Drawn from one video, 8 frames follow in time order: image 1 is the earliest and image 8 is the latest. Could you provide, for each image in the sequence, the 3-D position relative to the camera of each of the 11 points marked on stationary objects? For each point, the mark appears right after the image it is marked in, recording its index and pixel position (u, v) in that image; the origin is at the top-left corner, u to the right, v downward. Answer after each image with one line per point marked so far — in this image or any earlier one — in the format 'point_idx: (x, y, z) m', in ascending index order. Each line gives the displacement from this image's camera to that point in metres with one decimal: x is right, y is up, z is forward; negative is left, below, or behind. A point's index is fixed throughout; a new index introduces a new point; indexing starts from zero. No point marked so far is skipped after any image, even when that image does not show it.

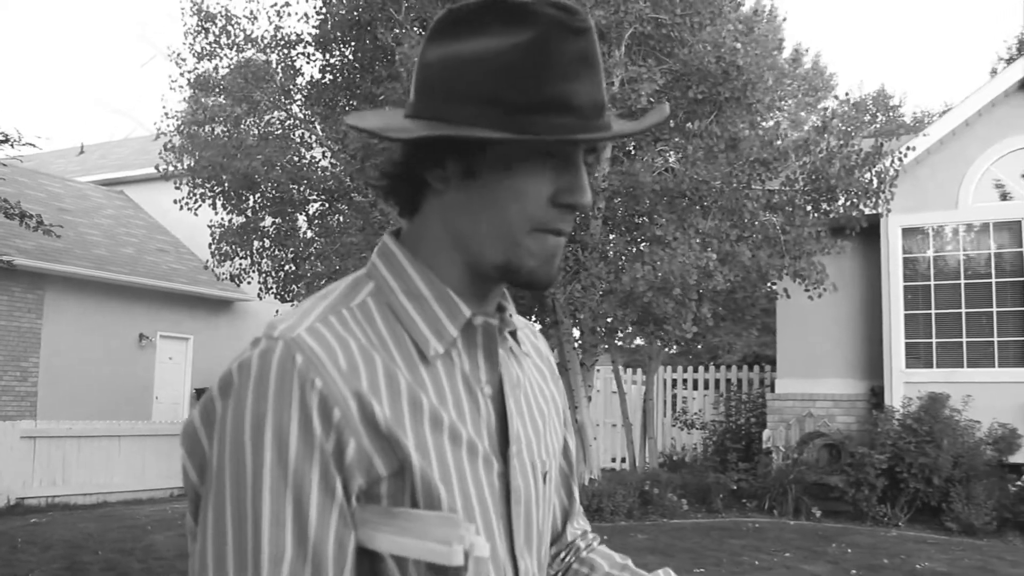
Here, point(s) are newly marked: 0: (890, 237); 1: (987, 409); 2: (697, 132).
0: (+3.9, +0.5, +9.7) m
1: (+4.6, -1.2, +9.2) m
2: (+1.6, +1.4, +8.3) m
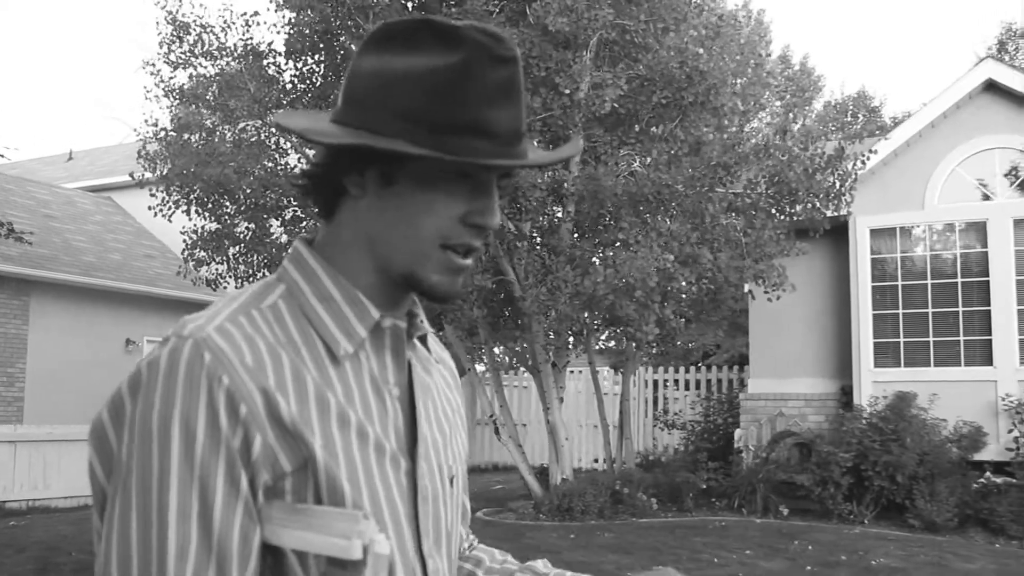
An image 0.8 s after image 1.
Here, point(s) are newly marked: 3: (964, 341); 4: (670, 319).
0: (+3.6, +0.5, +9.8) m
1: (+4.3, -1.2, +9.3) m
2: (+1.3, +1.3, +8.4) m
3: (+4.4, -0.5, +9.4) m
4: (+1.3, -0.3, +8.0) m
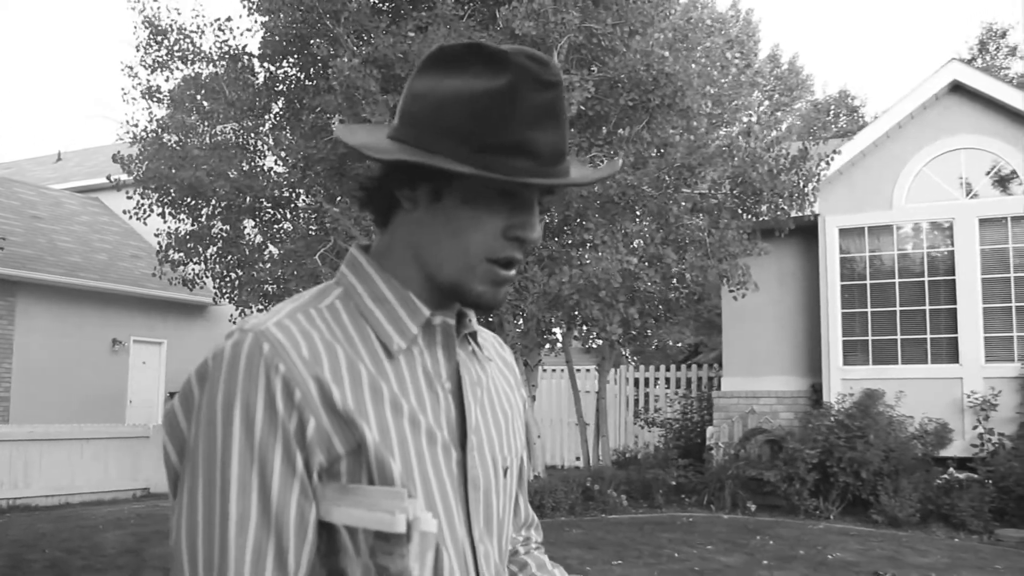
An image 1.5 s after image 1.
0: (+3.3, +0.5, +10.0) m
1: (+4.0, -1.2, +9.4) m
2: (+1.0, +1.3, +8.6) m
3: (+4.2, -0.5, +9.5) m
4: (+1.0, -0.3, +8.1) m
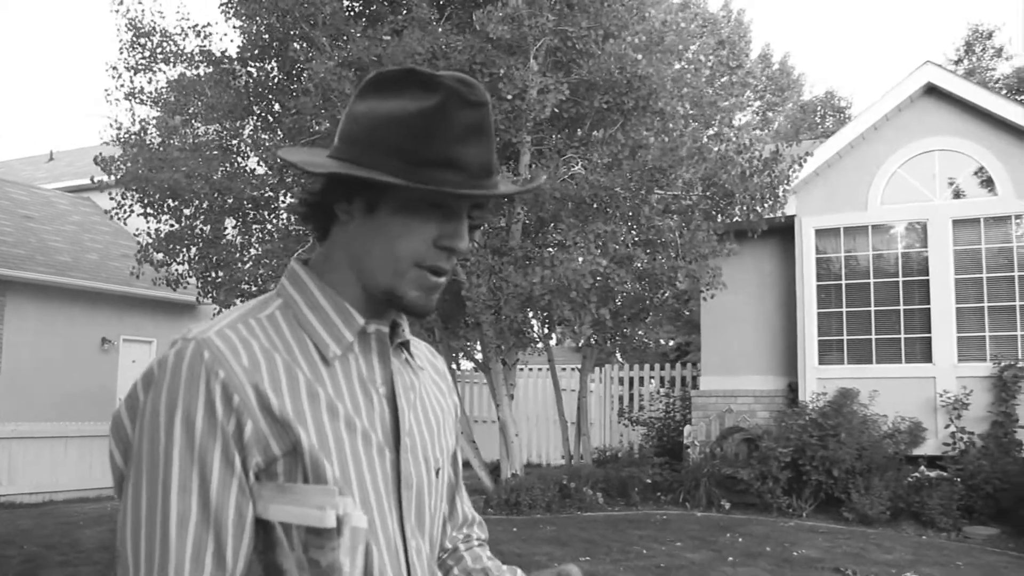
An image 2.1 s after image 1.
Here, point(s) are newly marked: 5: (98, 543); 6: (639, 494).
0: (+3.1, +0.5, +10.1) m
1: (+3.8, -1.2, +9.5) m
2: (+0.8, +1.3, +8.7) m
3: (+4.0, -0.5, +9.6) m
4: (+0.8, -0.3, +8.2) m
5: (-3.4, -2.1, +7.8) m
6: (+1.3, -2.1, +9.6) m
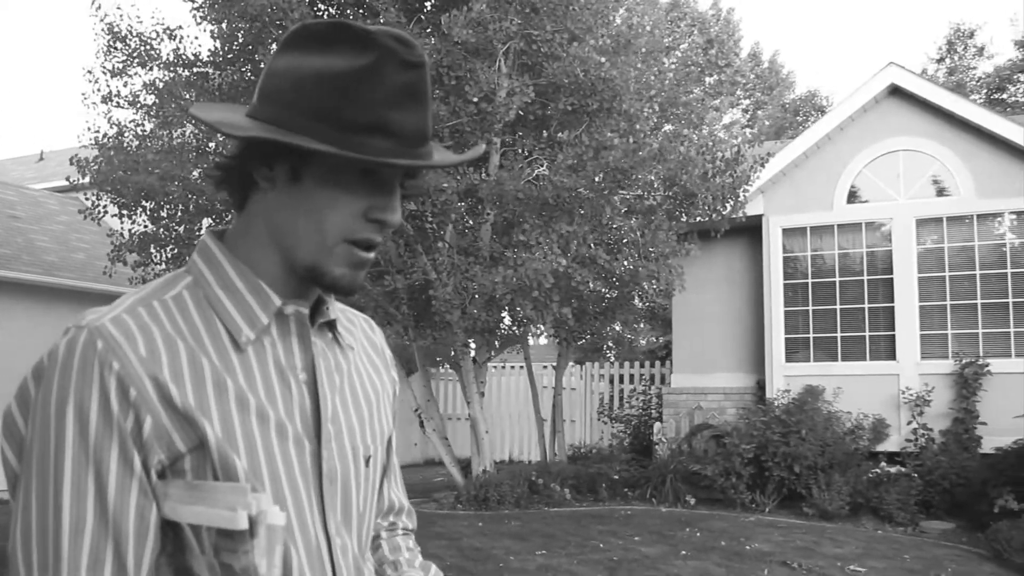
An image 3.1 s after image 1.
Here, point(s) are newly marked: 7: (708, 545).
0: (+2.8, +0.5, +10.2) m
1: (+3.5, -1.1, +9.6) m
2: (+0.5, +1.3, +8.8) m
3: (+3.7, -0.5, +9.7) m
4: (+0.5, -0.3, +8.3) m
5: (-3.7, -2.1, +8.0) m
6: (+1.0, -2.1, +9.7) m
7: (+1.5, -2.0, +7.3) m
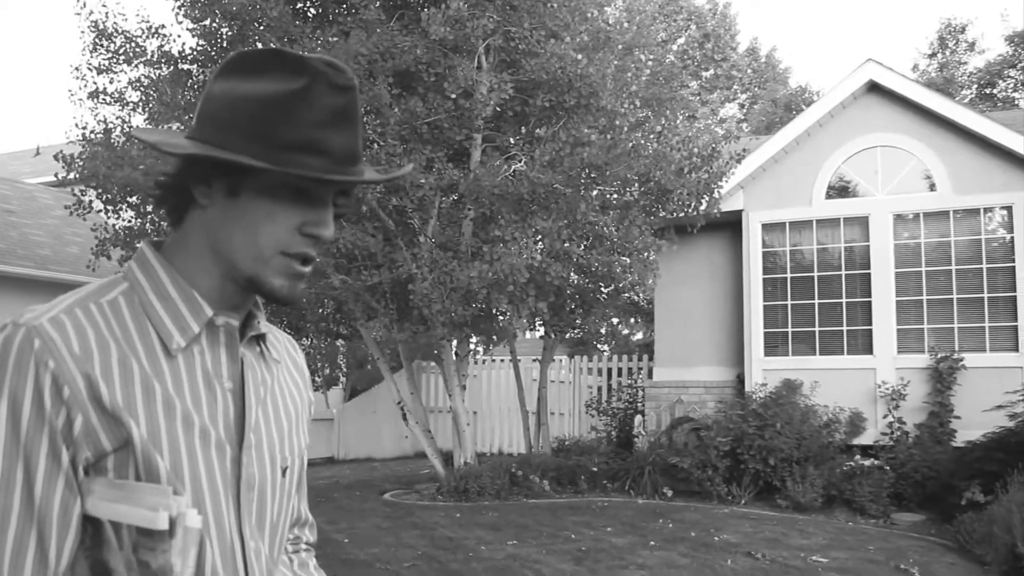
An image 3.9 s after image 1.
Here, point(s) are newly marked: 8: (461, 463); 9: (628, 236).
0: (+2.6, +0.6, +10.3) m
1: (+3.3, -1.1, +9.7) m
2: (+0.3, +1.4, +8.9) m
3: (+3.5, -0.4, +9.8) m
4: (+0.3, -0.2, +8.4) m
5: (-3.9, -2.0, +8.1) m
6: (+0.8, -2.0, +9.8) m
7: (+1.3, -1.9, +7.5) m
8: (-0.5, -1.8, +10.0) m
9: (+1.1, +0.5, +8.9) m
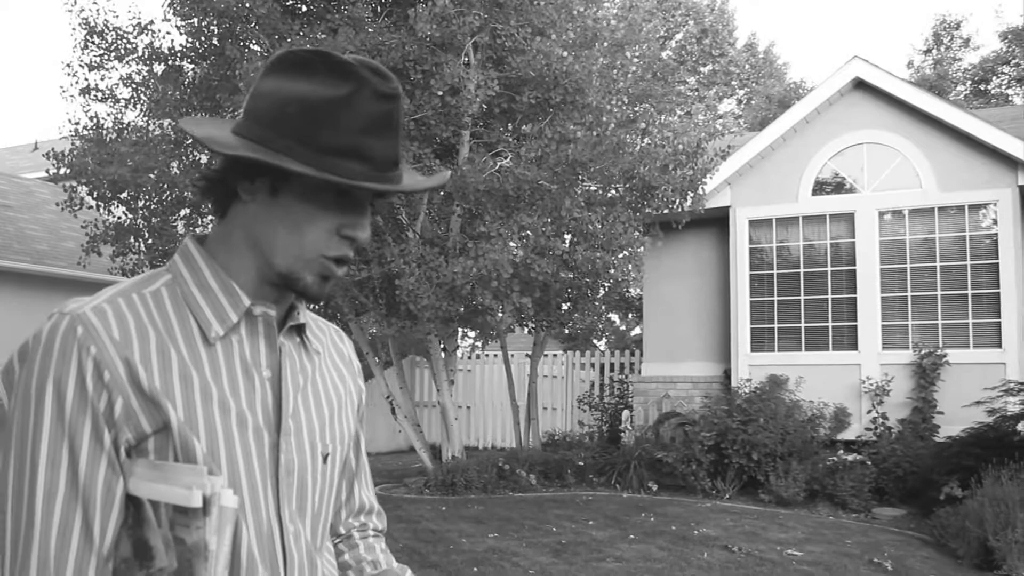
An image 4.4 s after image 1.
0: (+2.5, +0.6, +10.3) m
1: (+3.2, -1.1, +9.8) m
2: (+0.2, +1.4, +9.0) m
3: (+3.3, -0.4, +9.9) m
4: (+0.2, -0.2, +8.5) m
5: (-4.1, -2.0, +8.2) m
6: (+0.6, -2.0, +9.9) m
7: (+1.2, -1.9, +7.5) m
8: (-0.7, -1.8, +10.1) m
9: (+1.0, +0.5, +8.9) m
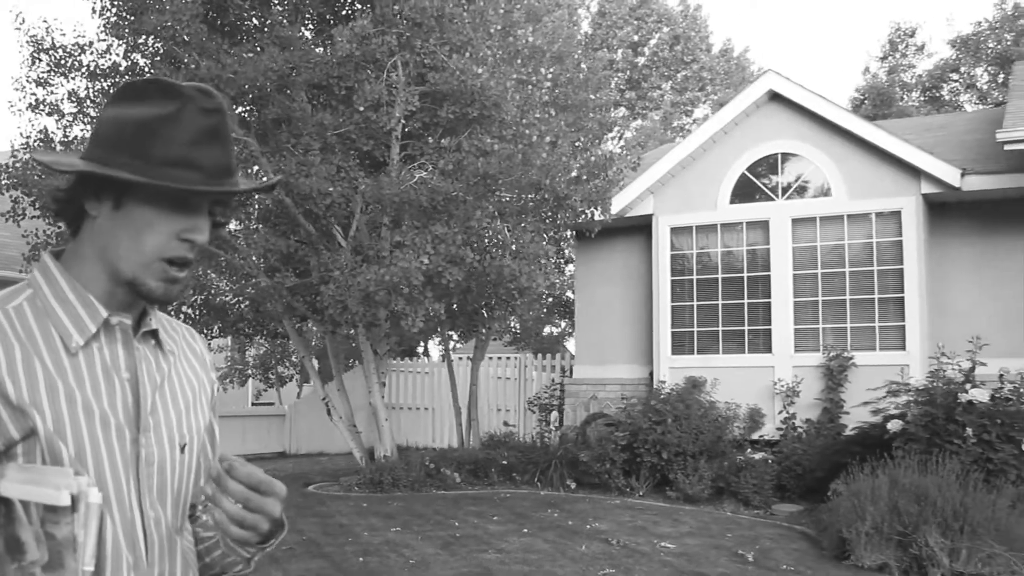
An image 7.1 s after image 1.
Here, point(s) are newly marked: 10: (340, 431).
0: (+1.7, +0.6, +10.7) m
1: (+2.4, -1.1, +10.2) m
2: (-0.6, +1.4, +9.4) m
3: (+2.5, -0.5, +10.3) m
4: (-0.6, -0.2, +8.9) m
5: (-4.8, -2.1, +8.7) m
6: (-0.1, -2.0, +10.3) m
7: (+0.4, -2.0, +7.9) m
8: (-1.4, -1.9, +10.5) m
9: (+0.2, +0.5, +9.3) m
10: (-2.0, -1.6, +10.8) m
